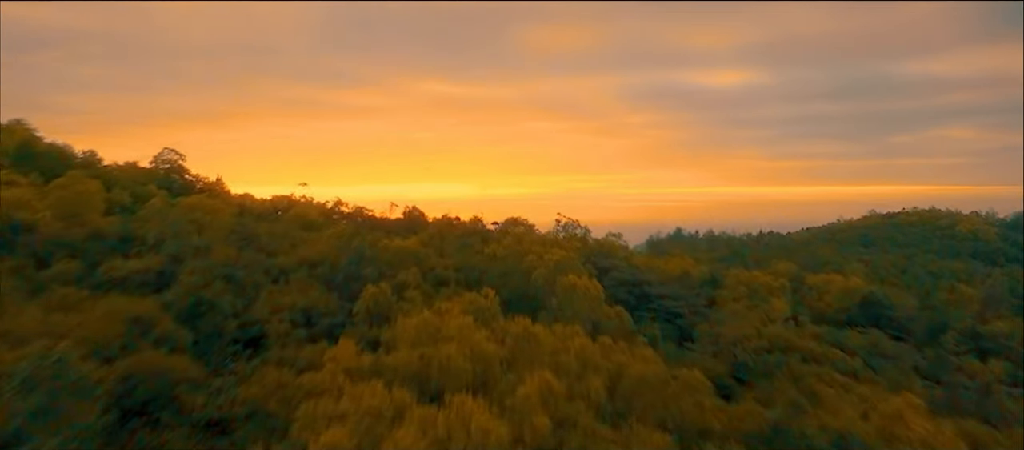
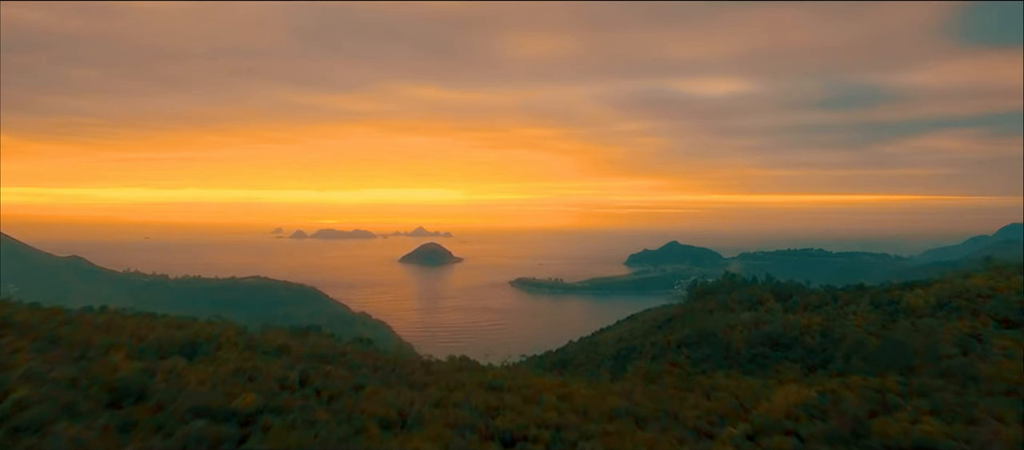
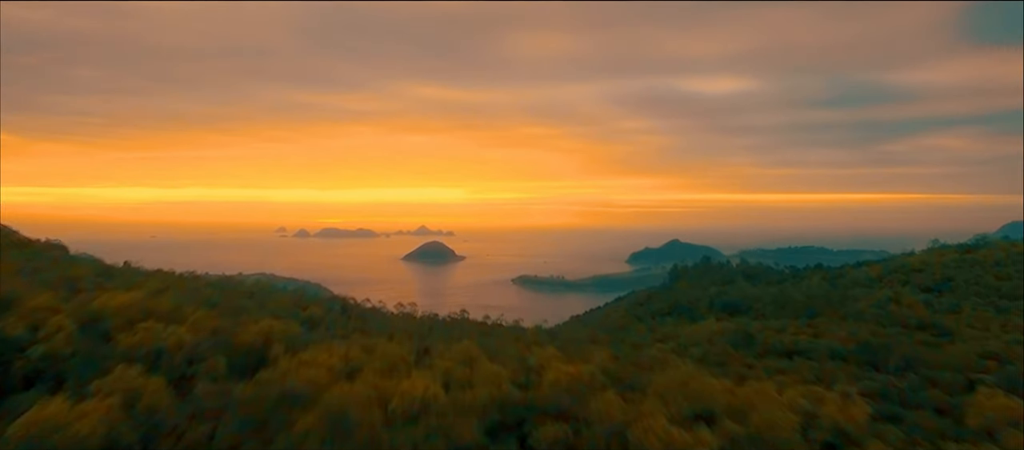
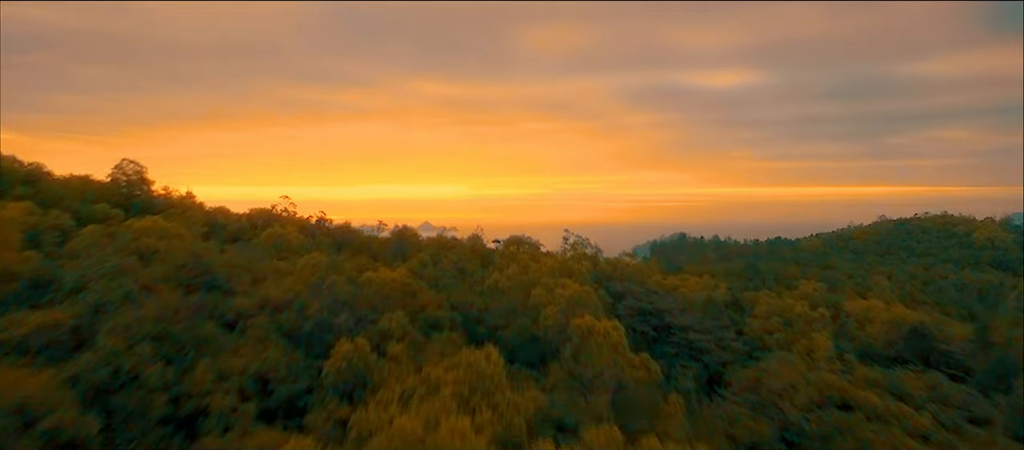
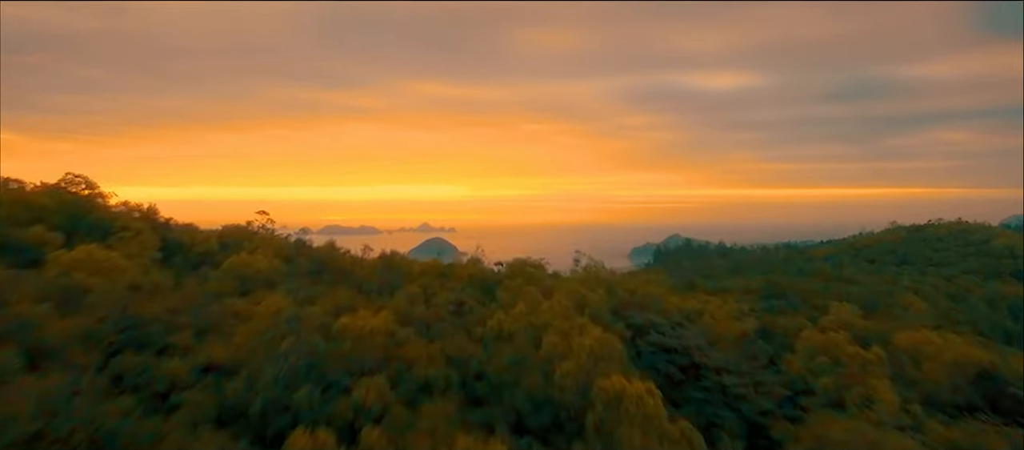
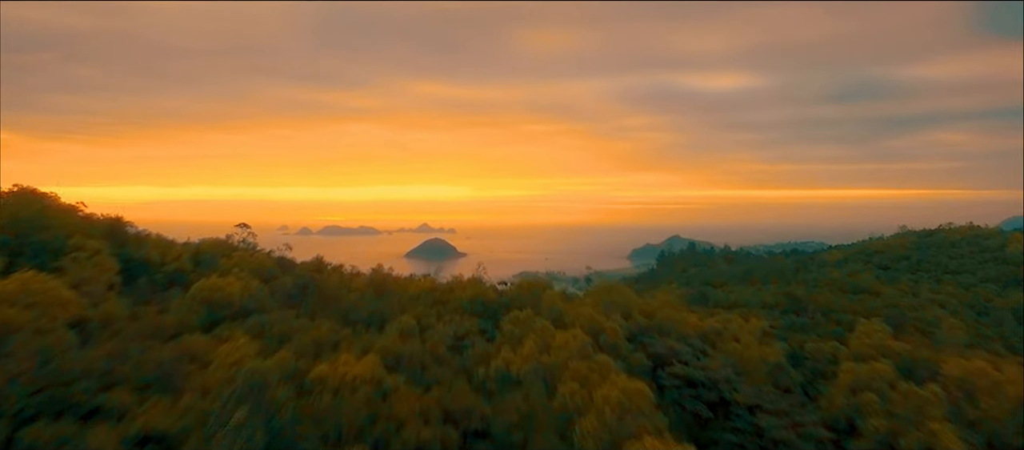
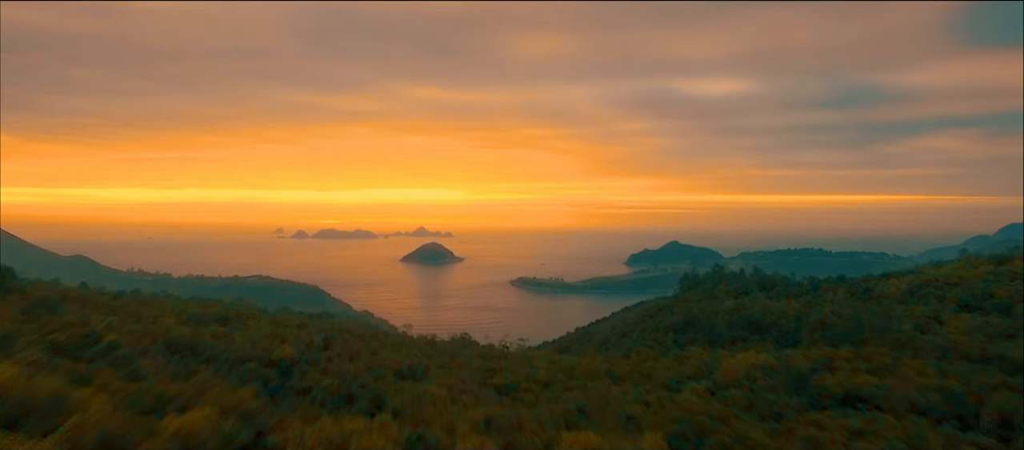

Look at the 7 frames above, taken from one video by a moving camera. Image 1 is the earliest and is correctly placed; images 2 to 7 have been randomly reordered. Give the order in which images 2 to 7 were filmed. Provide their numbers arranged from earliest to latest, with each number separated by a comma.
4, 5, 6, 3, 7, 2
